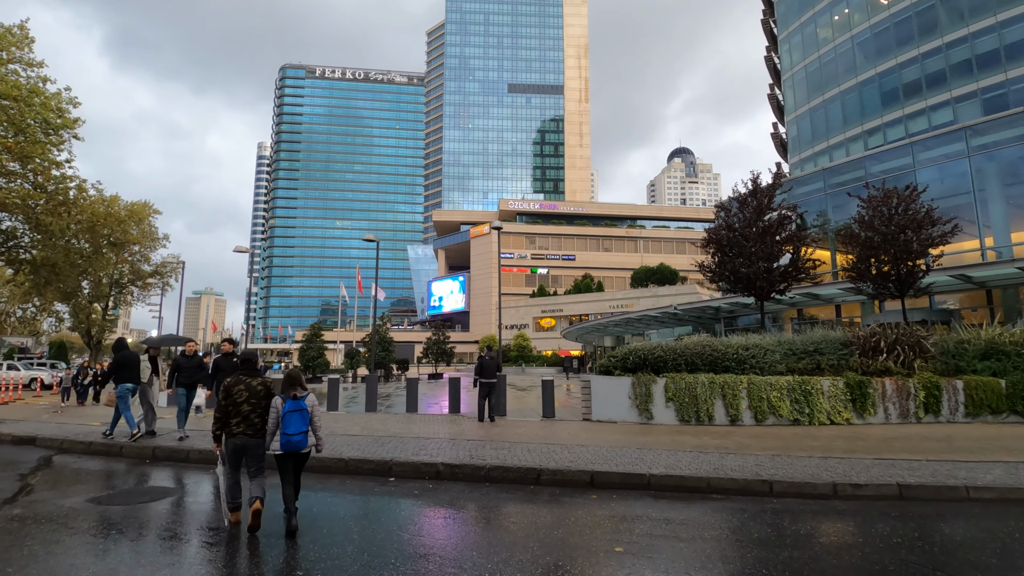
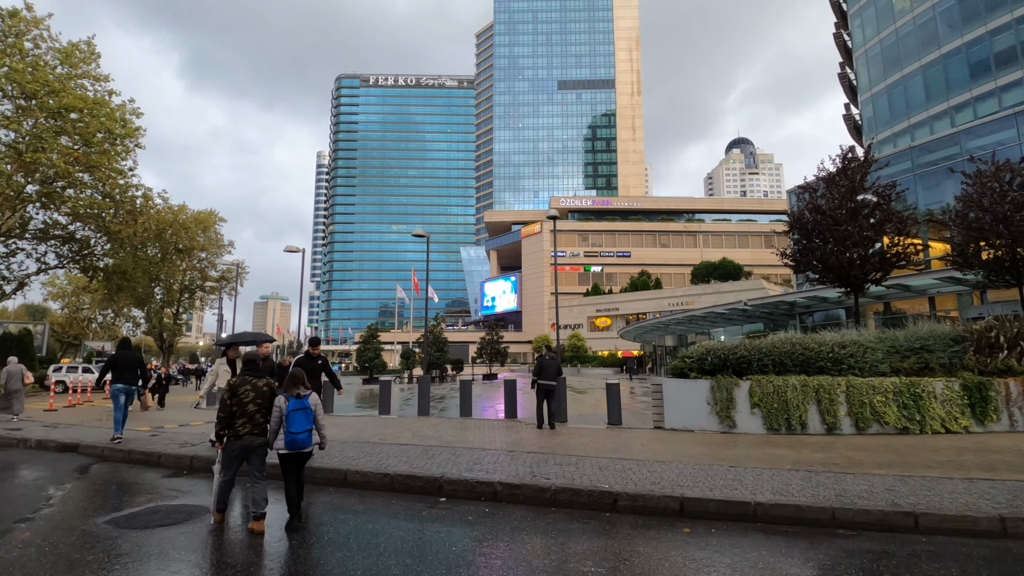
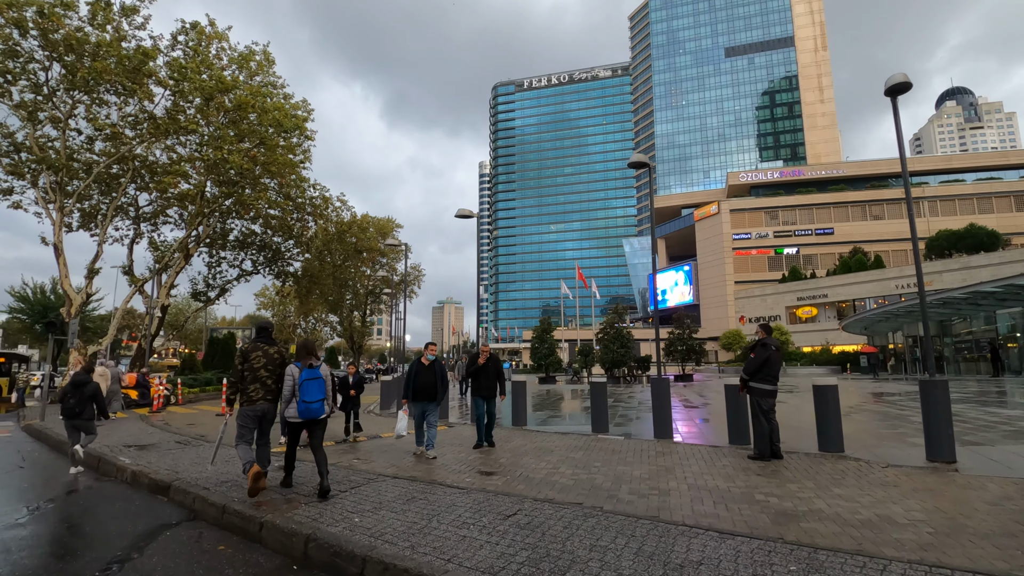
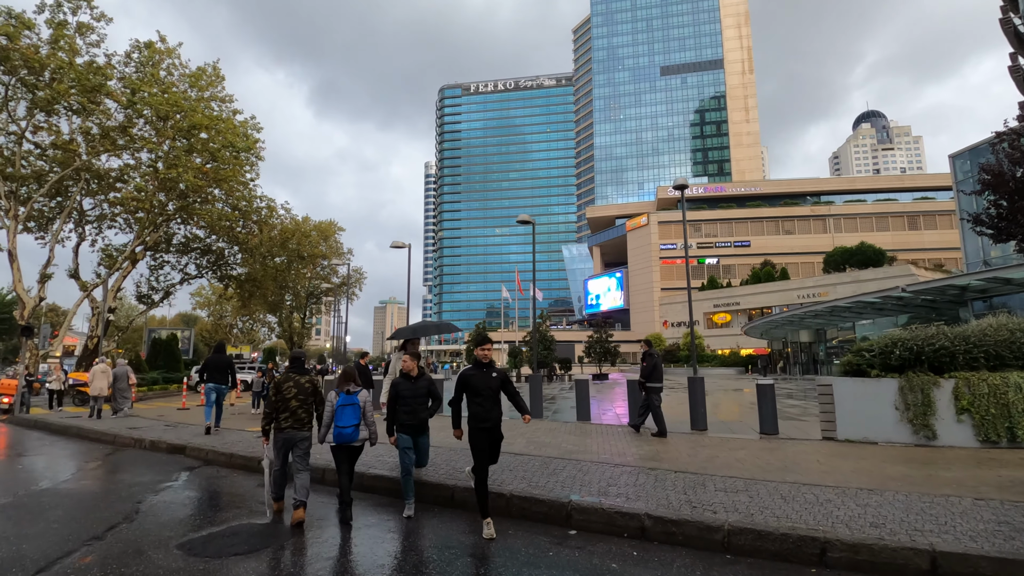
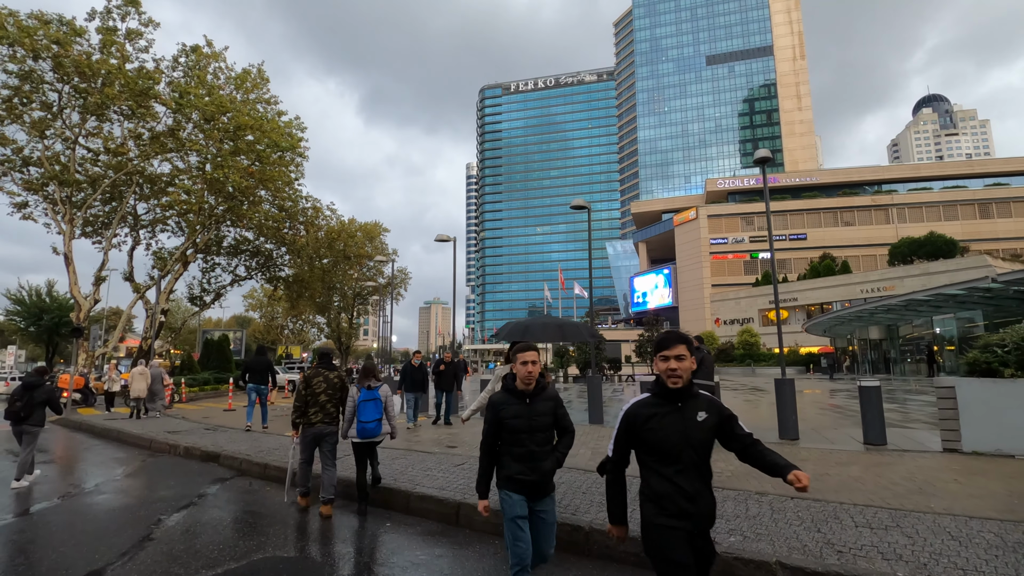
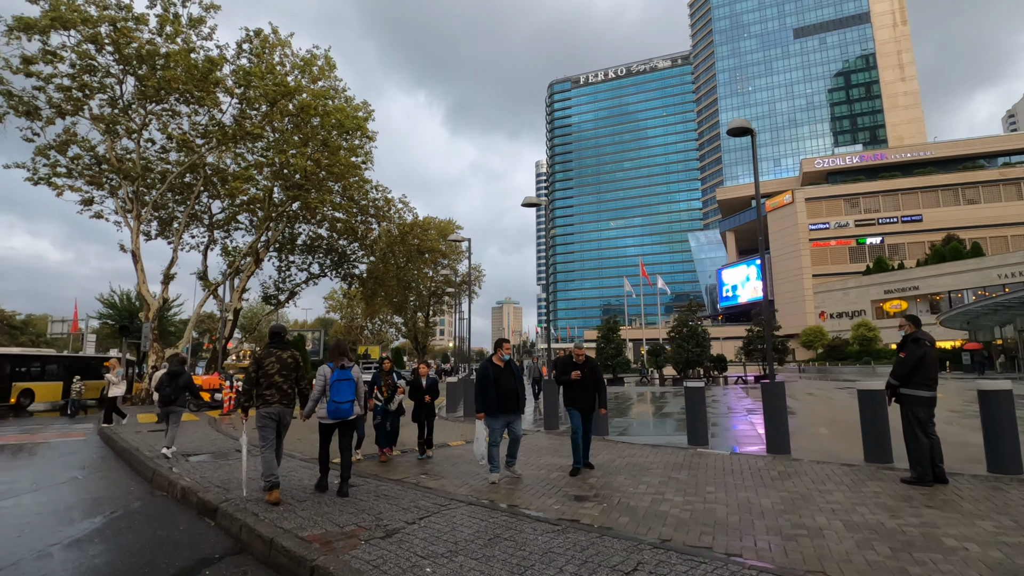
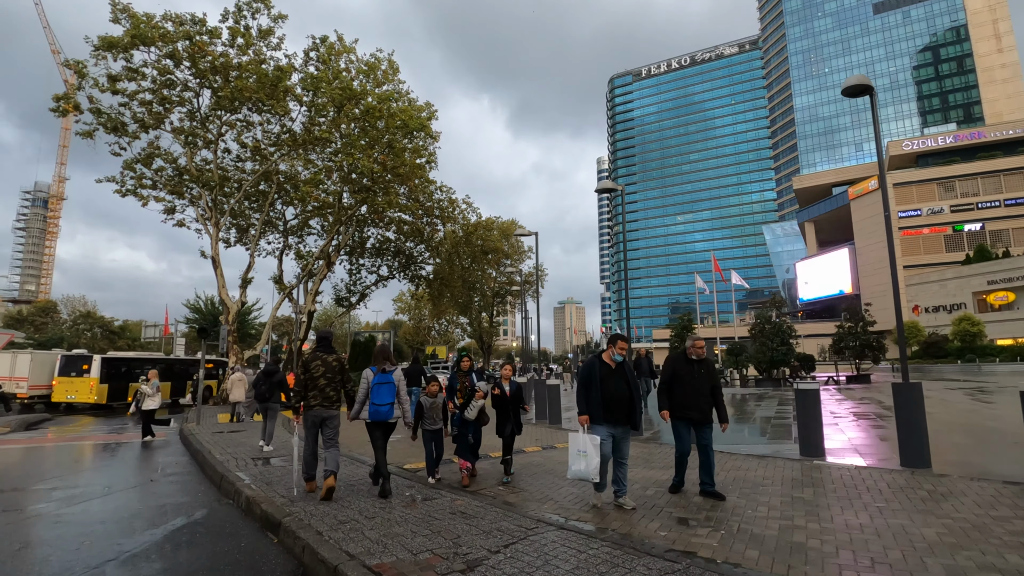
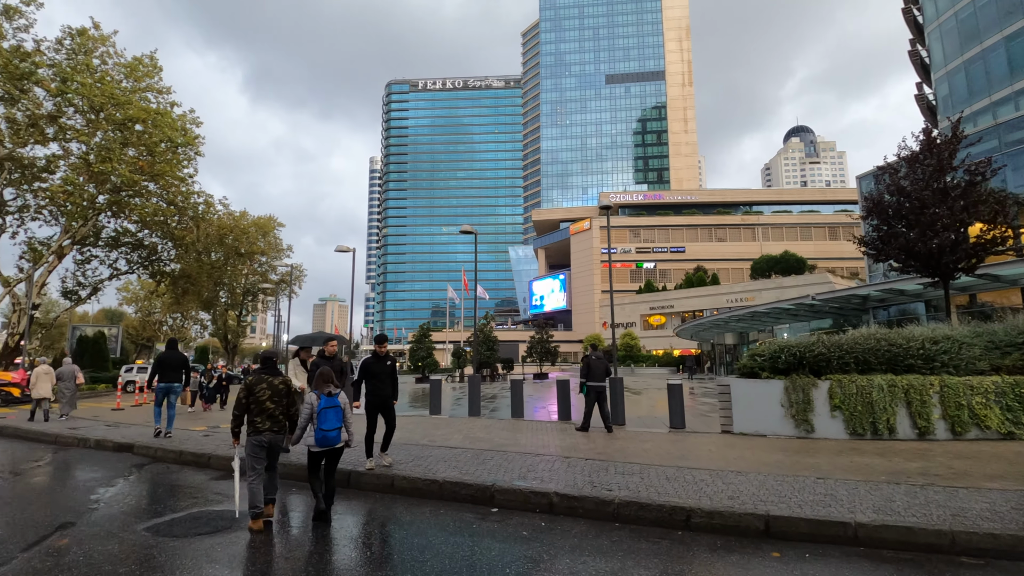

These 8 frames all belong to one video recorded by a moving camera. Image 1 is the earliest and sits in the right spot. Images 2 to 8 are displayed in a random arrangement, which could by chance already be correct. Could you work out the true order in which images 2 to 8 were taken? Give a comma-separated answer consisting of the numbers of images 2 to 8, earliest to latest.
2, 8, 4, 5, 3, 6, 7
